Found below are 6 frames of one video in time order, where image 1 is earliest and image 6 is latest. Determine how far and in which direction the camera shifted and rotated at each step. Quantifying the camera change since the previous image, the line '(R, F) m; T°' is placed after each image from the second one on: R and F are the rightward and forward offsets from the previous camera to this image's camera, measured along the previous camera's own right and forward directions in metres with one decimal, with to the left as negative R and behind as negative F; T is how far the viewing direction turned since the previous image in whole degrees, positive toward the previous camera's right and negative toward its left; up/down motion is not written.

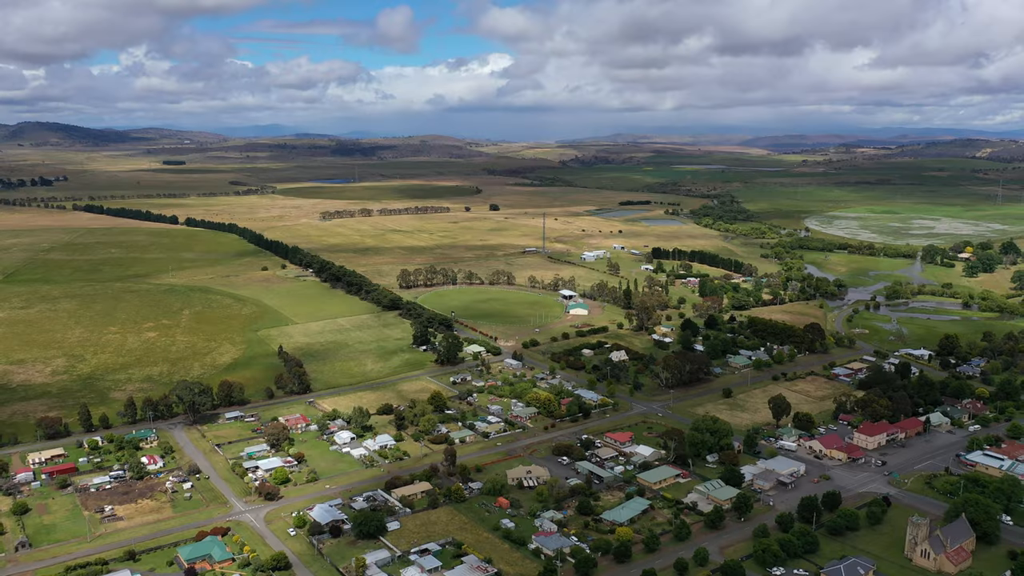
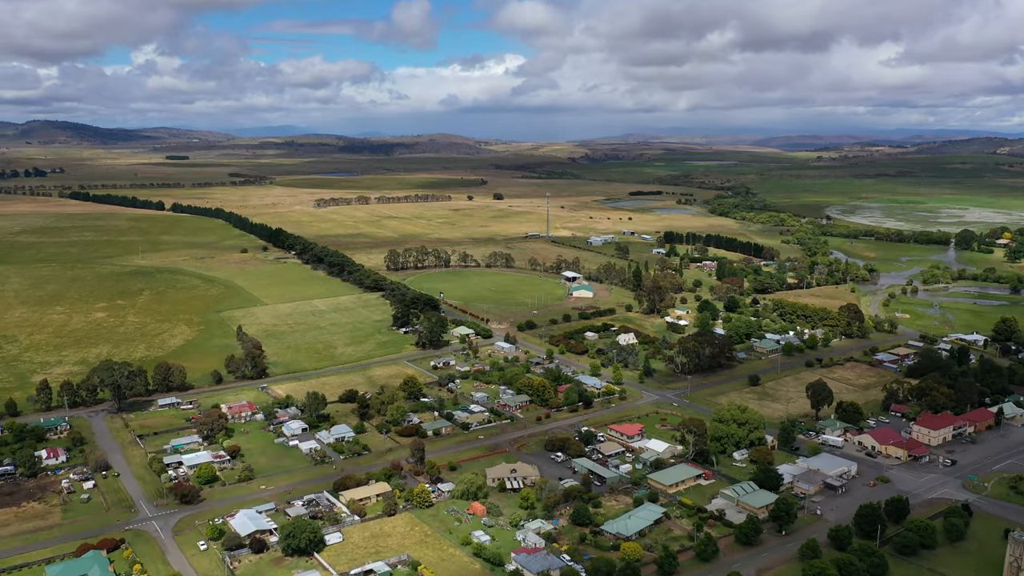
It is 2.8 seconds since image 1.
(+1.3, +8.7) m; -1°
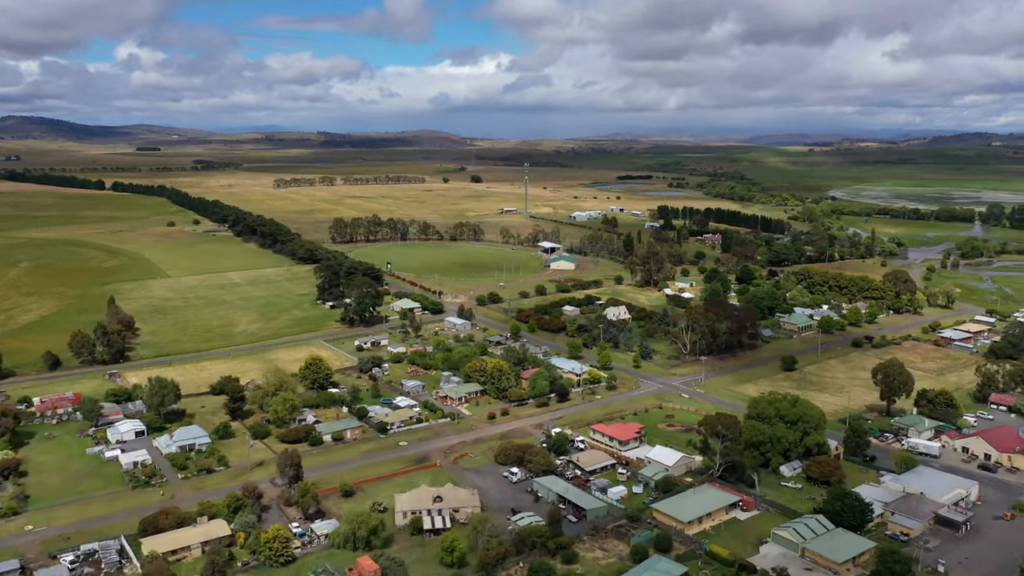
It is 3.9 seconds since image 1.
(+1.8, +13.5) m; +1°
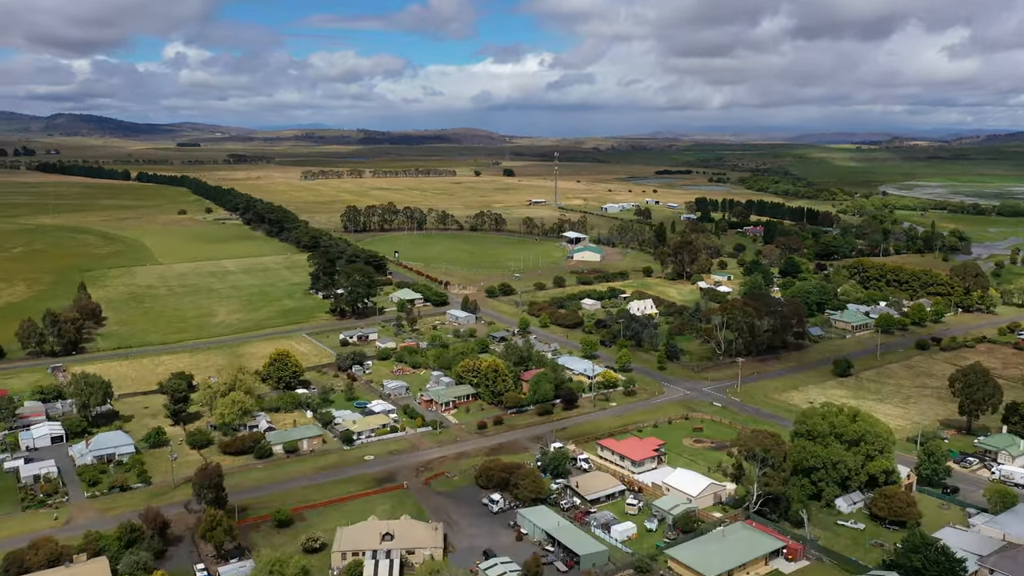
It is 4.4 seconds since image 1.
(+1.4, +5.2) m; -3°
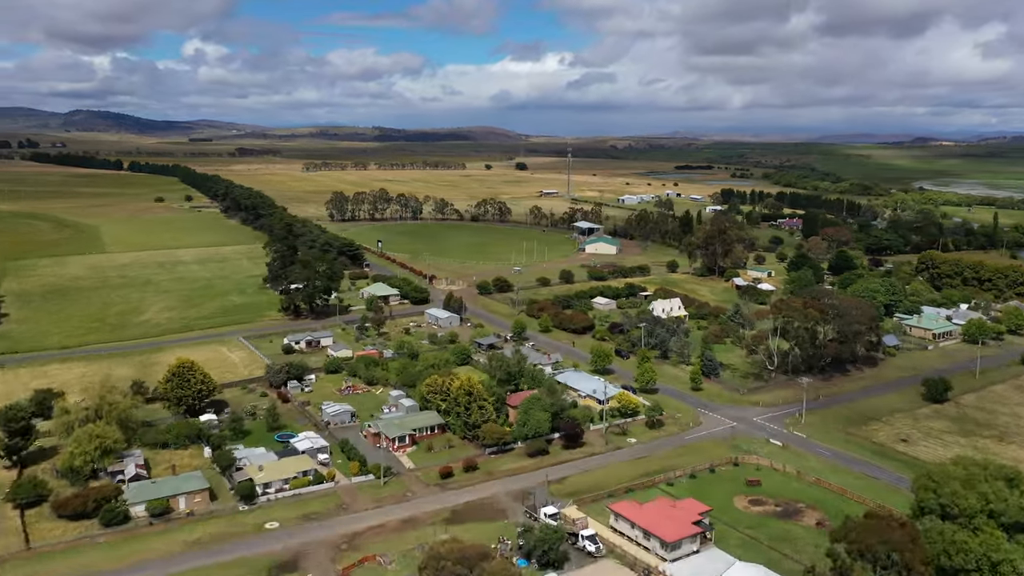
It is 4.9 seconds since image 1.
(+0.8, +7.6) m; -1°
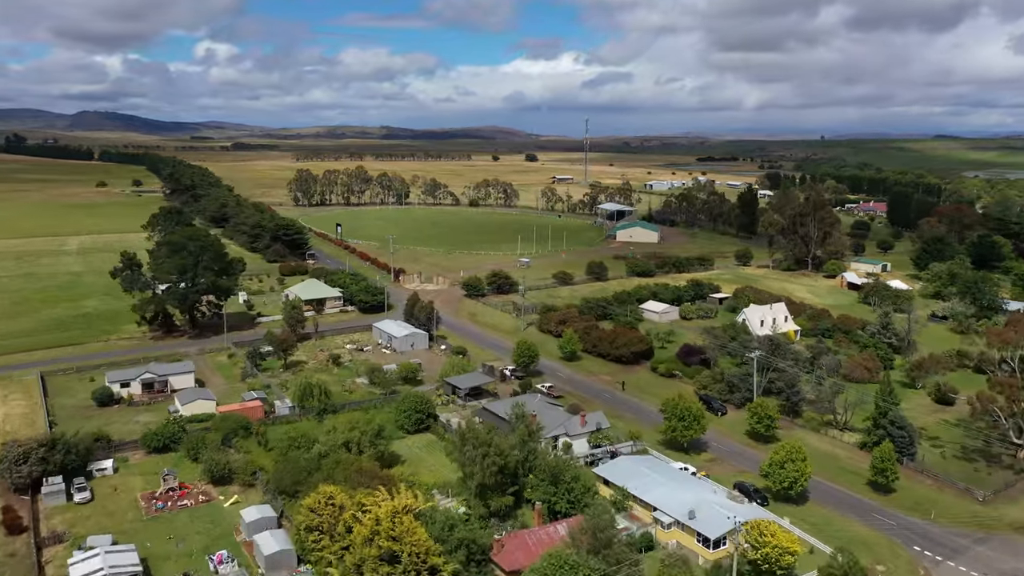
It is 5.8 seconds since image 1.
(+0.2, +12.3) m; -1°
